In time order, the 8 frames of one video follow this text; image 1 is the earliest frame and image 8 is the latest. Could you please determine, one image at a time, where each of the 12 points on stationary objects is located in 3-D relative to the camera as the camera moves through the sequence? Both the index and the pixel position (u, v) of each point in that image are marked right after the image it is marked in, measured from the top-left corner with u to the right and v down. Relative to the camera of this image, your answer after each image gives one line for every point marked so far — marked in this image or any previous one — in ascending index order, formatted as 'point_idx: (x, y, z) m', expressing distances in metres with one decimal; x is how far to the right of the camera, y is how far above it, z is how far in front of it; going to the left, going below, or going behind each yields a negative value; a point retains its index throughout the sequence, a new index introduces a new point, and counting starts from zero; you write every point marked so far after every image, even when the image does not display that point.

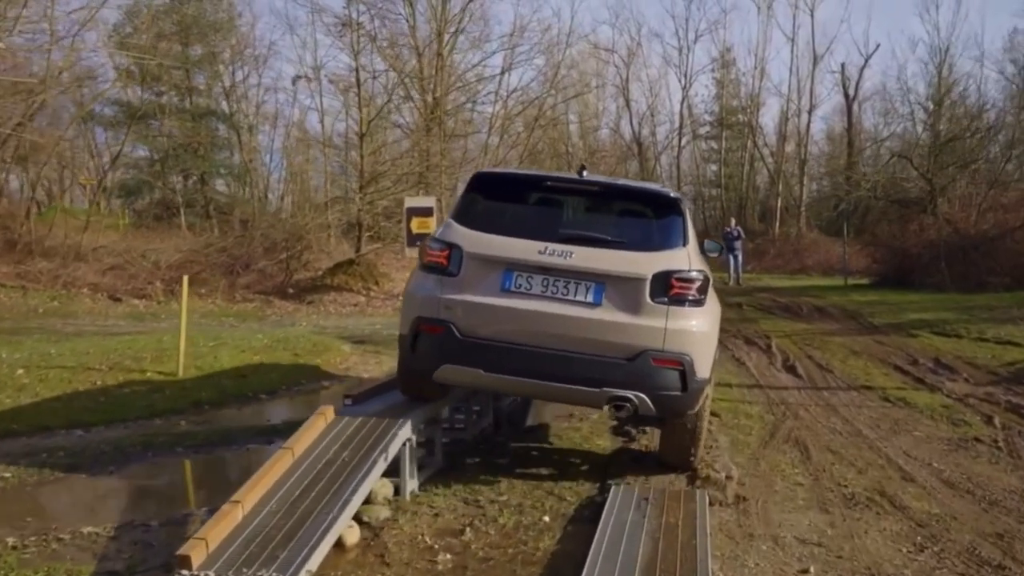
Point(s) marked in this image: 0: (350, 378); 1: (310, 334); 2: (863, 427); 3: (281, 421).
0: (-1.9, -1.0, +10.7) m
1: (-3.3, -0.8, +15.2) m
2: (+2.7, -1.1, +7.0) m
3: (-2.1, -1.2, +8.4) m
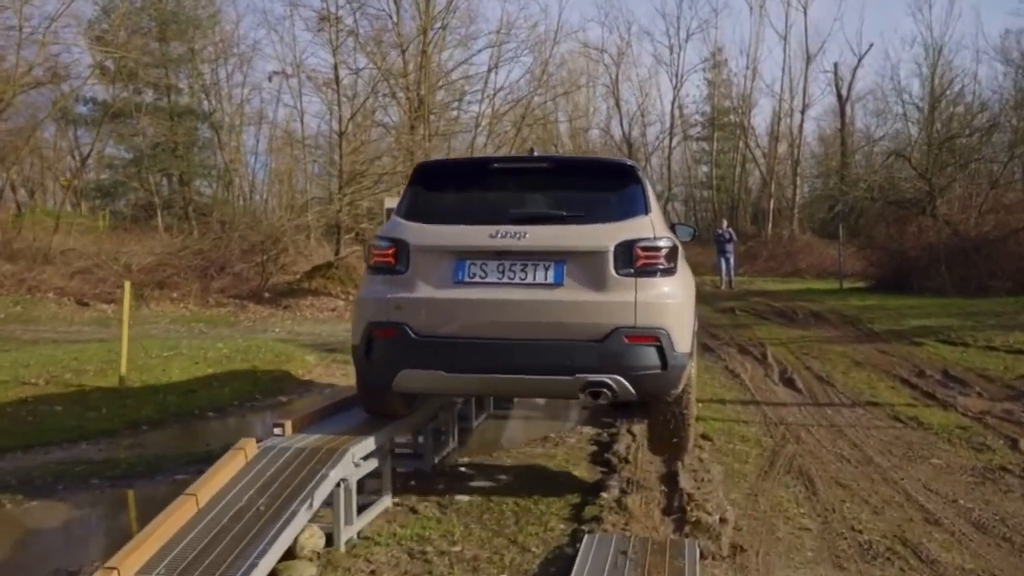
0: (-2.2, -1.1, +9.9) m
1: (-3.6, -0.9, +14.4) m
2: (+2.4, -1.1, +6.2) m
3: (-2.4, -1.3, +7.6) m
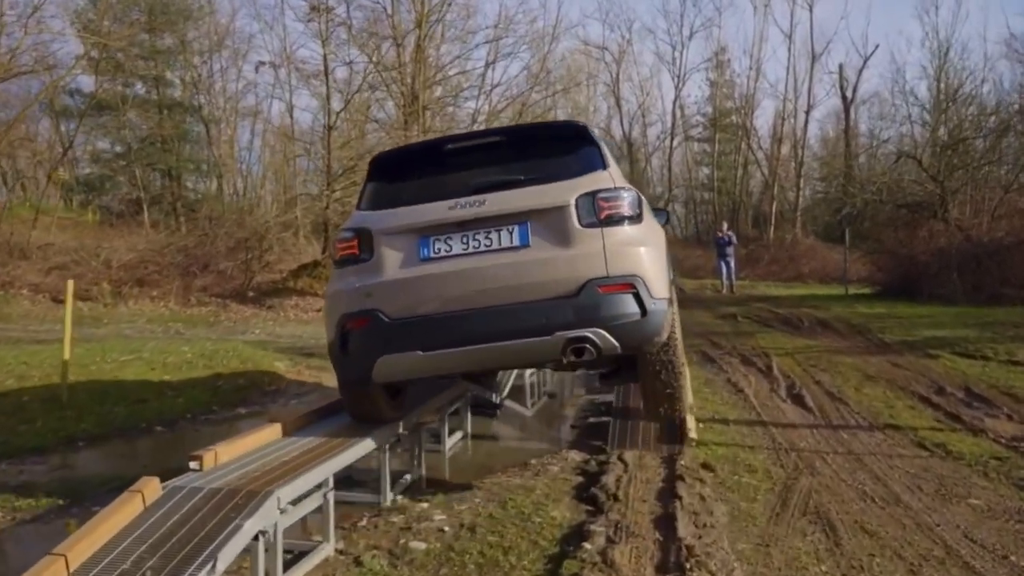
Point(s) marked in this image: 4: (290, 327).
0: (-2.3, -1.1, +9.1) m
1: (-3.8, -0.9, +13.5) m
2: (+2.3, -1.2, +5.4) m
3: (-2.5, -1.3, +6.7) m
4: (-4.4, -0.8, +18.4) m
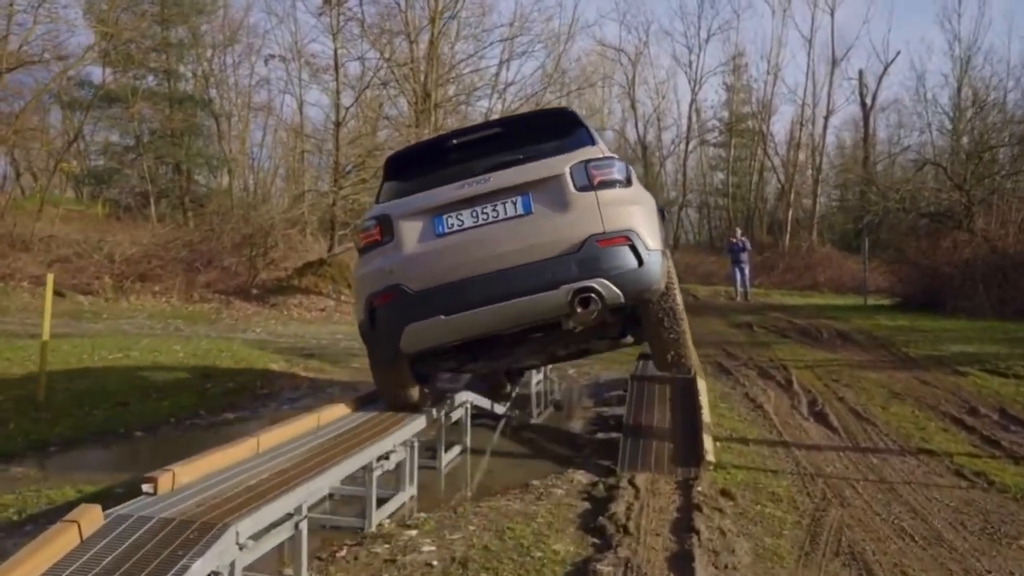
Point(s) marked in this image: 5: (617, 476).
0: (-2.3, -1.1, +8.6) m
1: (-3.7, -0.8, +13.1) m
2: (+2.3, -1.3, +4.9) m
3: (-2.5, -1.3, +6.2) m
4: (-4.2, -0.7, +18.0) m
5: (+0.6, -1.1, +5.7) m
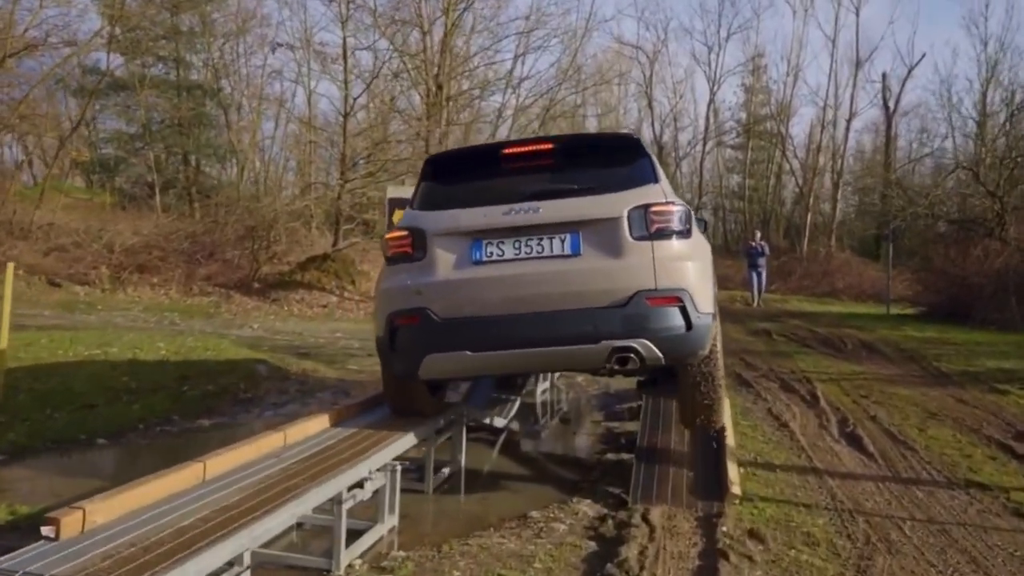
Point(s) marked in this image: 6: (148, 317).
0: (-2.3, -1.1, +7.9) m
1: (-3.6, -0.8, +12.4) m
2: (+2.2, -1.3, +4.1) m
3: (-2.5, -1.2, +5.6) m
4: (-4.1, -0.7, +17.3) m
5: (+0.6, -1.2, +4.9) m
6: (-6.7, -0.5, +17.2) m
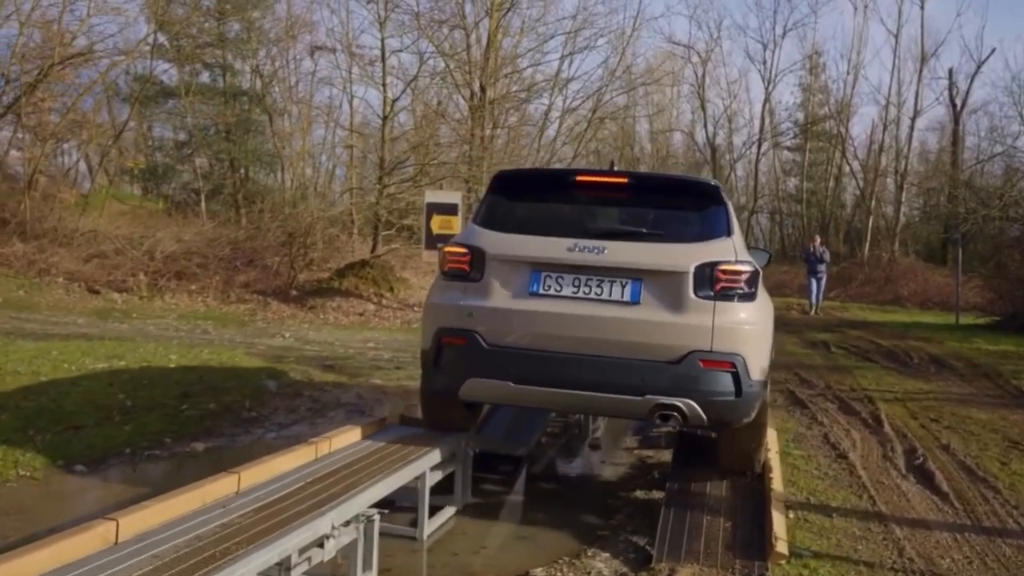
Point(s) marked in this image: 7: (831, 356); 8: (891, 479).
0: (-2.1, -1.2, +7.3) m
1: (-3.1, -0.9, +11.8) m
2: (+2.2, -1.4, +3.2) m
3: (-2.5, -1.3, +4.9) m
4: (-3.3, -0.8, +16.8) m
5: (+0.6, -1.2, +4.1) m
6: (-6.0, -0.7, +16.8) m
7: (+4.5, -1.0, +13.1) m
8: (+2.5, -1.3, +6.2) m
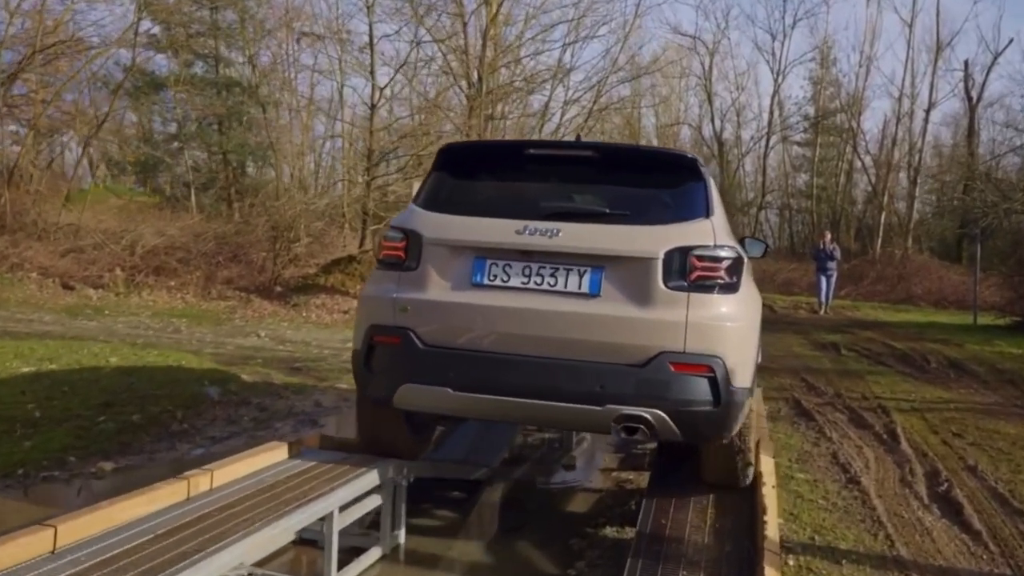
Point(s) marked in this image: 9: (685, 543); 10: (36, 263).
0: (-2.3, -1.1, +6.3) m
1: (-3.3, -0.8, +10.9) m
2: (+1.9, -1.4, +2.3) m
3: (-2.8, -1.3, +4.0) m
4: (-3.5, -0.7, +15.8) m
5: (+0.3, -1.2, +3.2) m
6: (-6.1, -0.6, +15.9) m
7: (+4.3, -0.9, +12.1) m
8: (+2.2, -1.3, +5.2) m
9: (+0.8, -1.1, +4.1) m
10: (-10.2, +0.5, +19.9) m
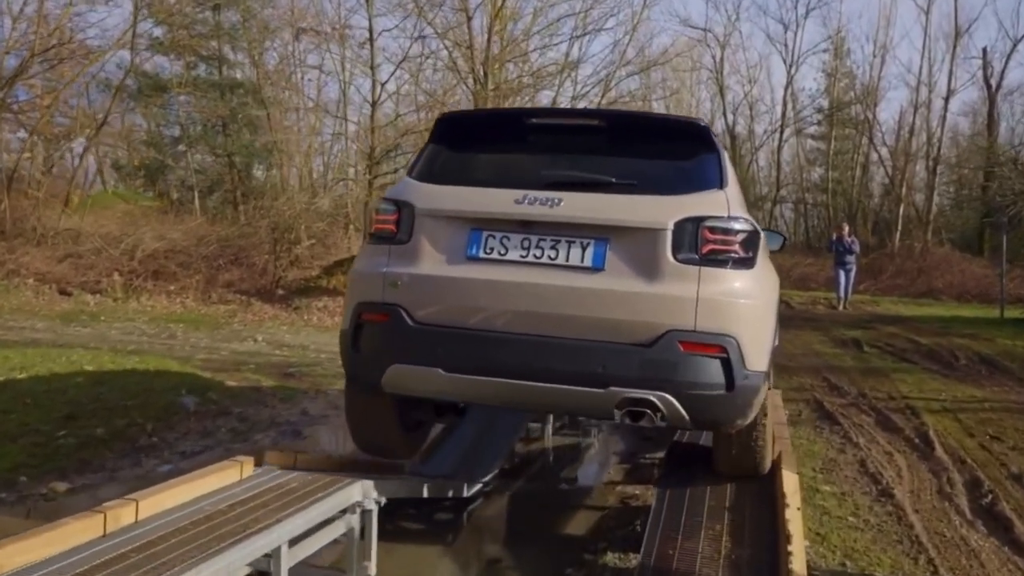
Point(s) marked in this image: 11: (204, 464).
0: (-2.4, -1.1, +5.8) m
1: (-3.3, -0.9, +10.4) m
2: (+1.8, -1.3, +1.7) m
3: (-2.9, -1.3, +3.5) m
4: (-3.4, -0.8, +15.3) m
5: (+0.2, -1.2, +2.6) m
6: (-6.0, -0.7, +15.4) m
7: (+4.3, -0.8, +11.4) m
8: (+2.2, -1.2, +4.6) m
9: (+0.7, -1.1, +3.5) m
10: (-10.0, +0.4, +19.5) m
11: (-2.0, -1.1, +6.0) m
